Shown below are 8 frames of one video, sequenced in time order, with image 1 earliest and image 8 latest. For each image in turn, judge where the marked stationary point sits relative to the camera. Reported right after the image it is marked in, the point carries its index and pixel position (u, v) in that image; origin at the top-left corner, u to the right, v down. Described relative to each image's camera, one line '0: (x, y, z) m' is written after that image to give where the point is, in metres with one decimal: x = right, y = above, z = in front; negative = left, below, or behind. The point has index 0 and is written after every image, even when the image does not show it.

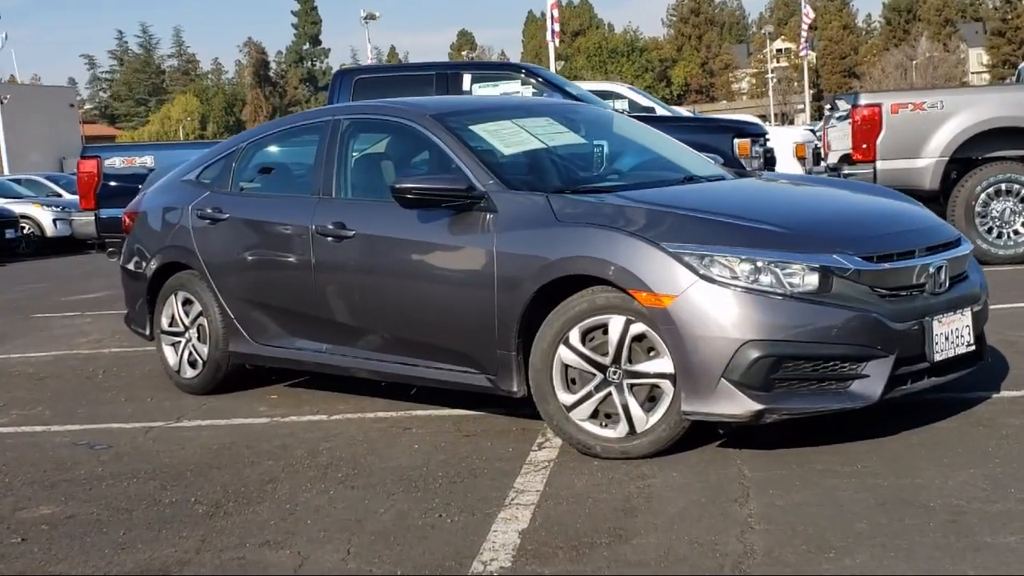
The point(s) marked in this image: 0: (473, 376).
0: (-0.2, -0.4, +5.5) m
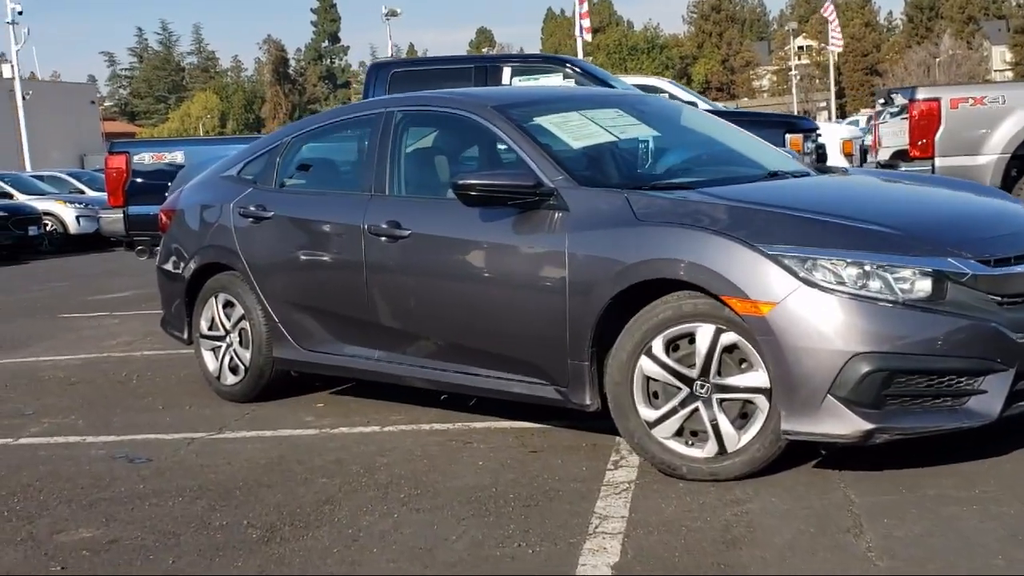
0: (+0.1, -0.4, +5.1) m
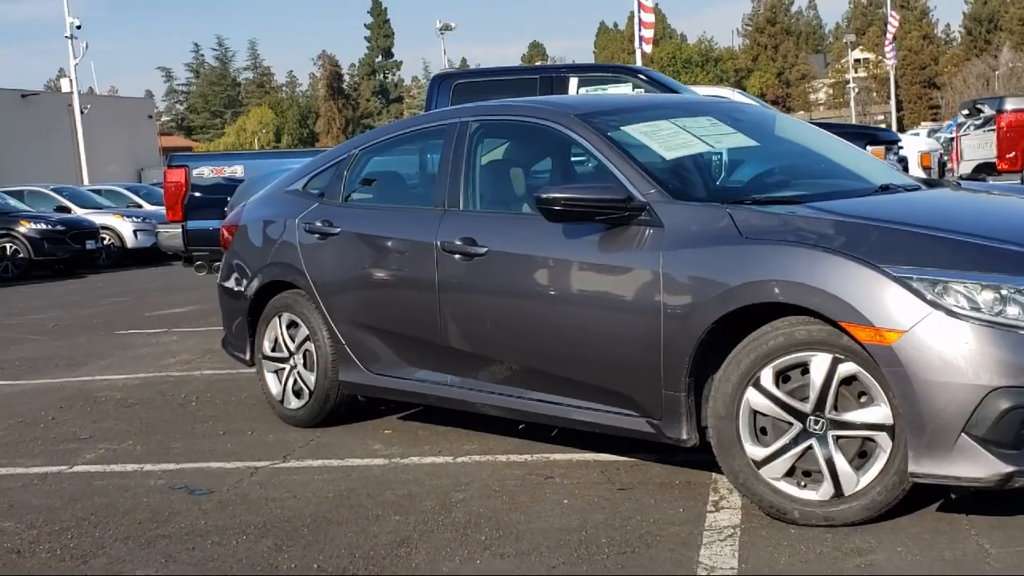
0: (+0.5, -0.5, +4.7) m
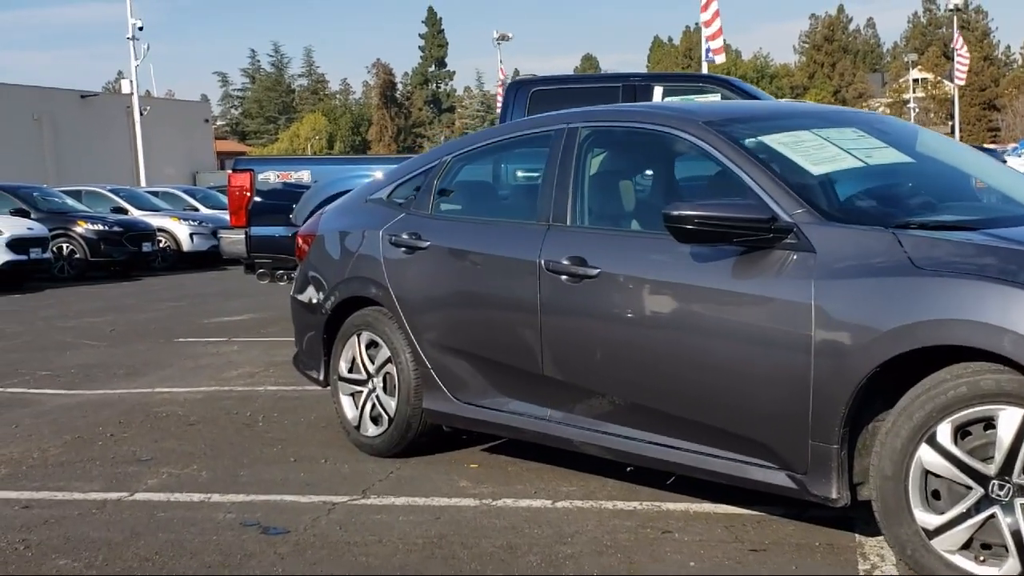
0: (+0.9, -0.6, +4.2) m
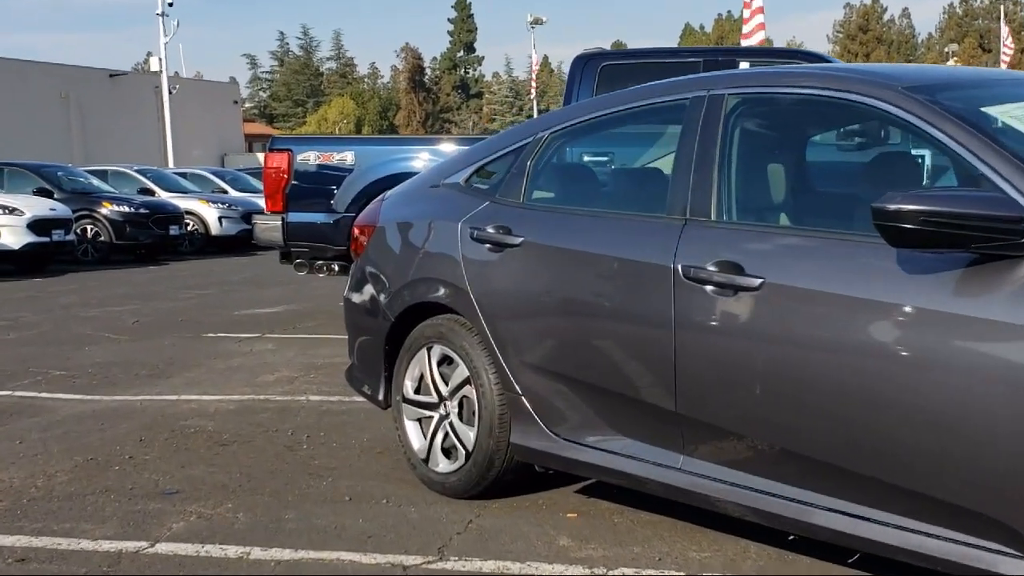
0: (+1.2, -0.7, +3.1) m
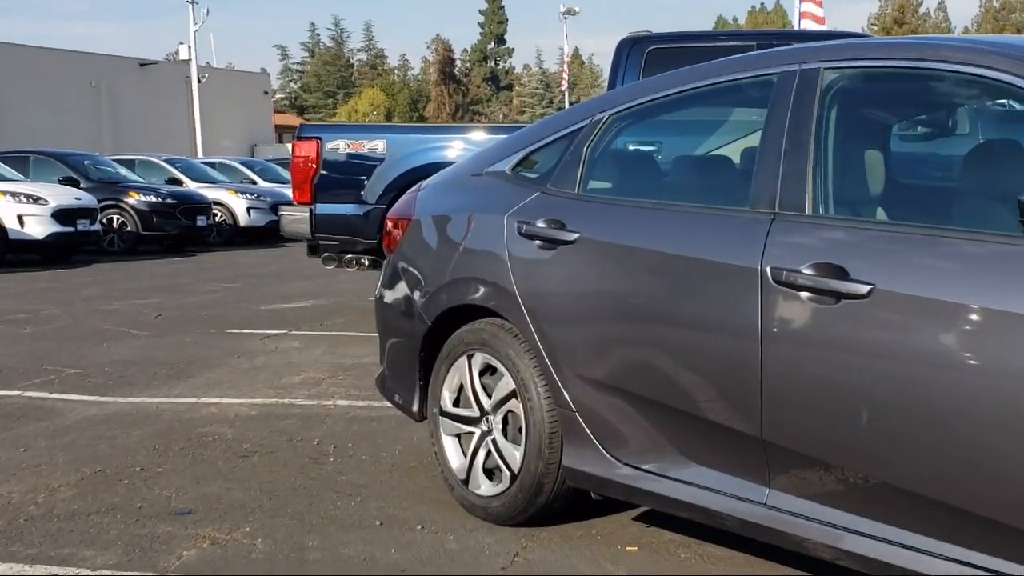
0: (+1.4, -0.7, +2.5) m
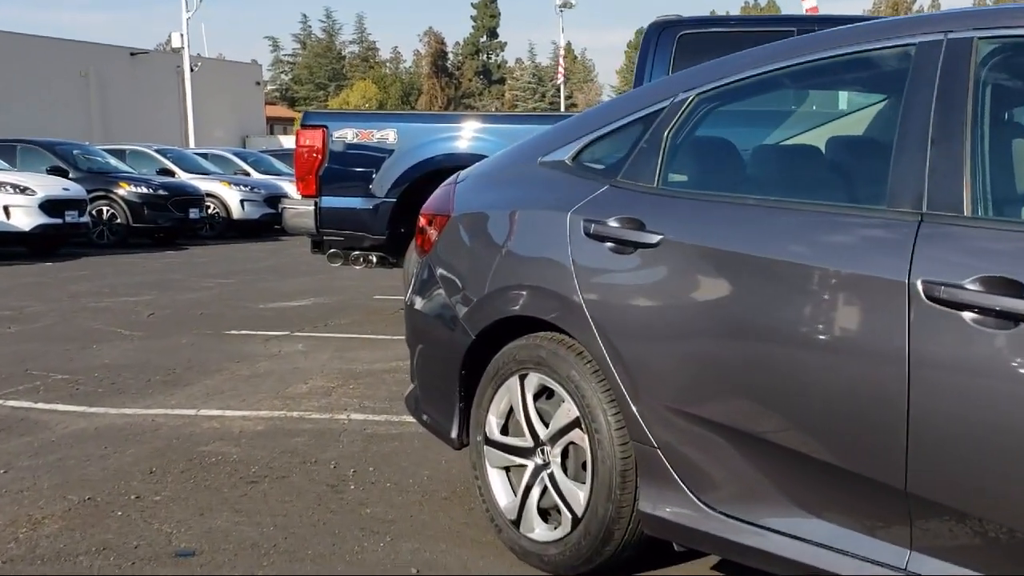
0: (+1.6, -0.8, +1.9) m
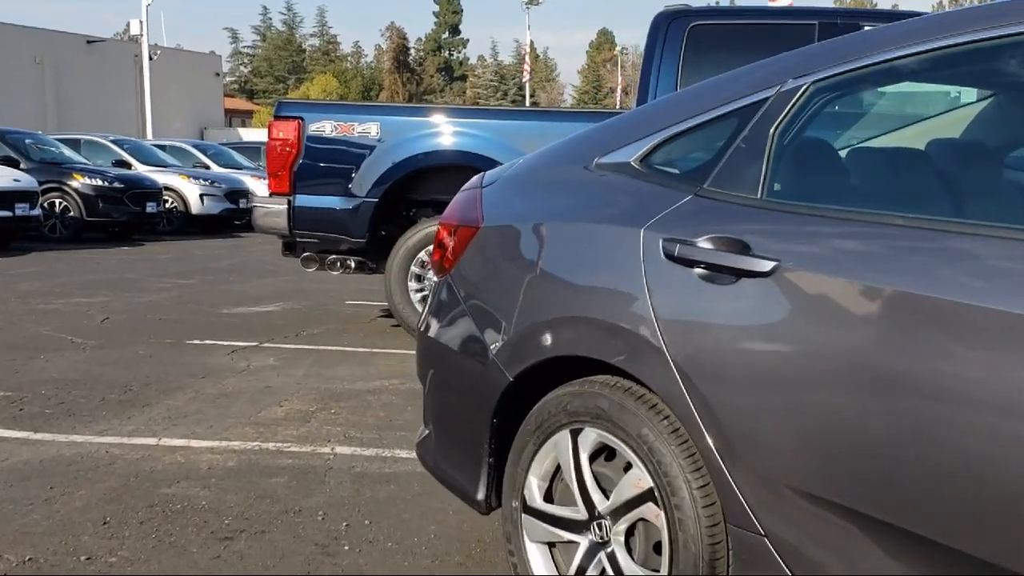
0: (+1.8, -0.9, +1.2) m
